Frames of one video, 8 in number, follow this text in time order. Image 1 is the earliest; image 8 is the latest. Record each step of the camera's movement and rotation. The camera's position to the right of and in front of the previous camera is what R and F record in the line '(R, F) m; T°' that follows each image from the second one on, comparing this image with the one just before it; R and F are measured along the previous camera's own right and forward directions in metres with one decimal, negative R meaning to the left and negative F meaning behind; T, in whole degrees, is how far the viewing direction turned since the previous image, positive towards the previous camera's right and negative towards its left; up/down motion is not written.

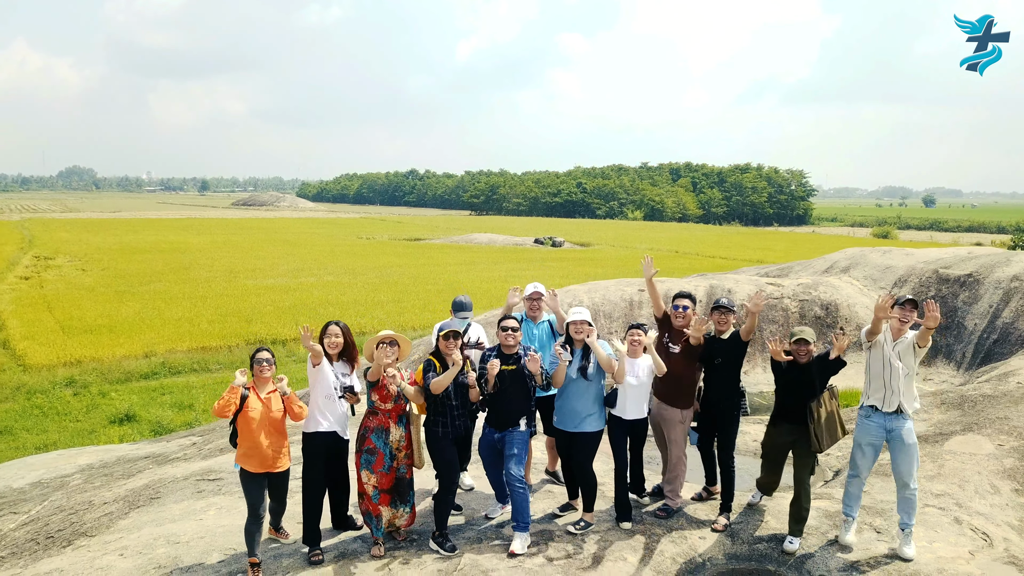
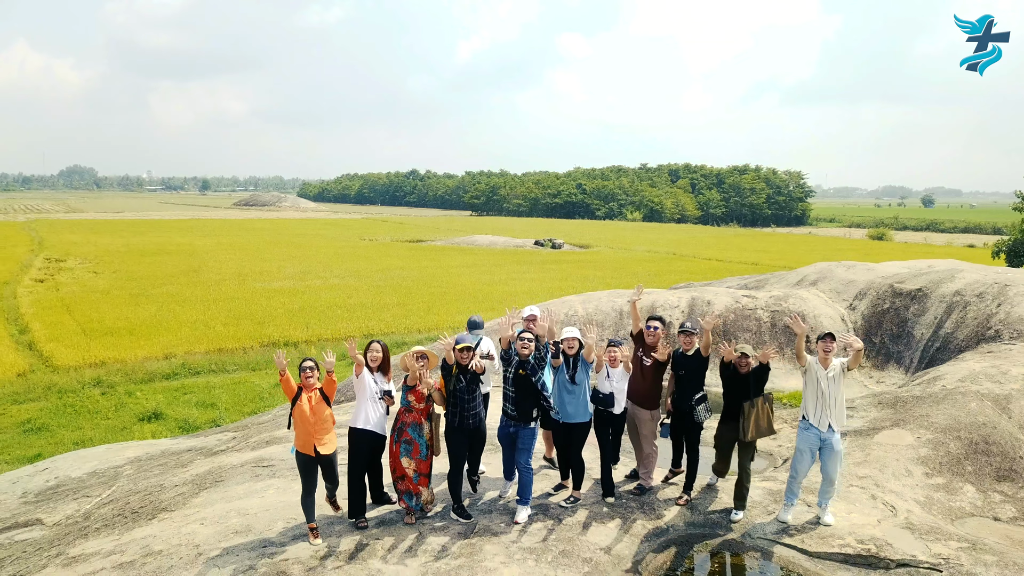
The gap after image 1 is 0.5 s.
(0.0, -0.8) m; 0°
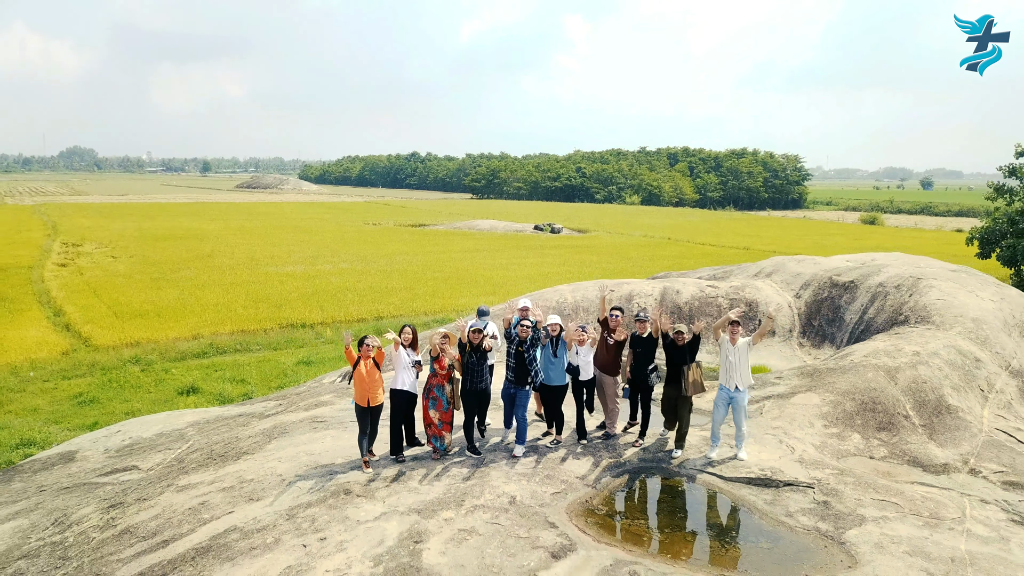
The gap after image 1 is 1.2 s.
(0.0, -1.4) m; 0°
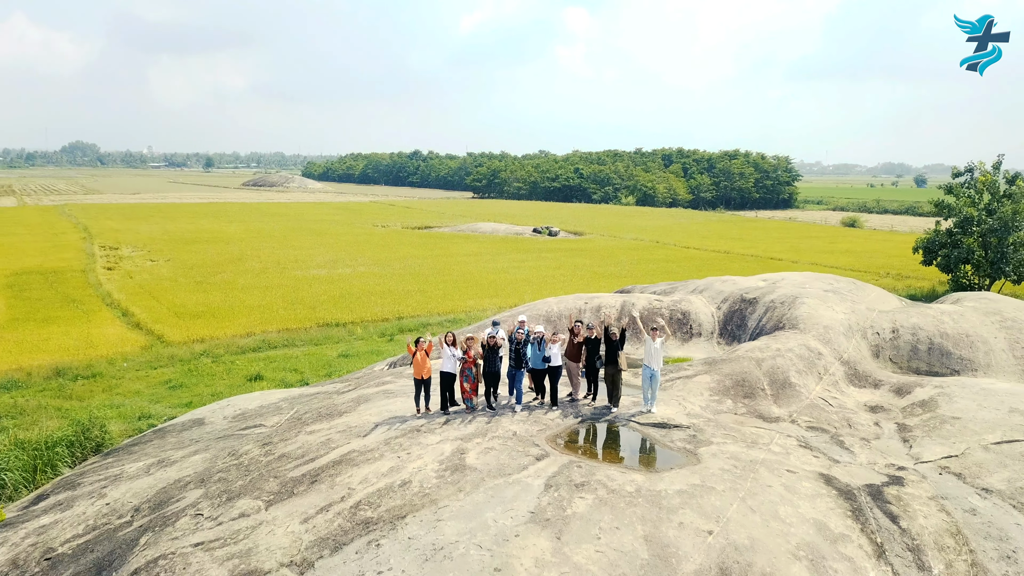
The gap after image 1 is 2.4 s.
(0.0, -3.6) m; 0°
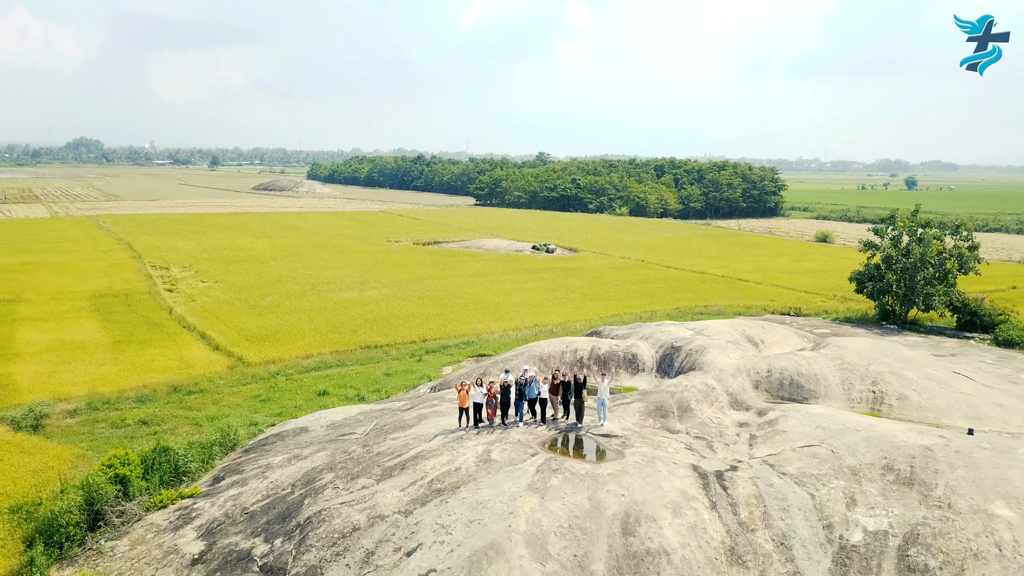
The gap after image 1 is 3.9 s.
(-0.1, -5.9) m; 0°
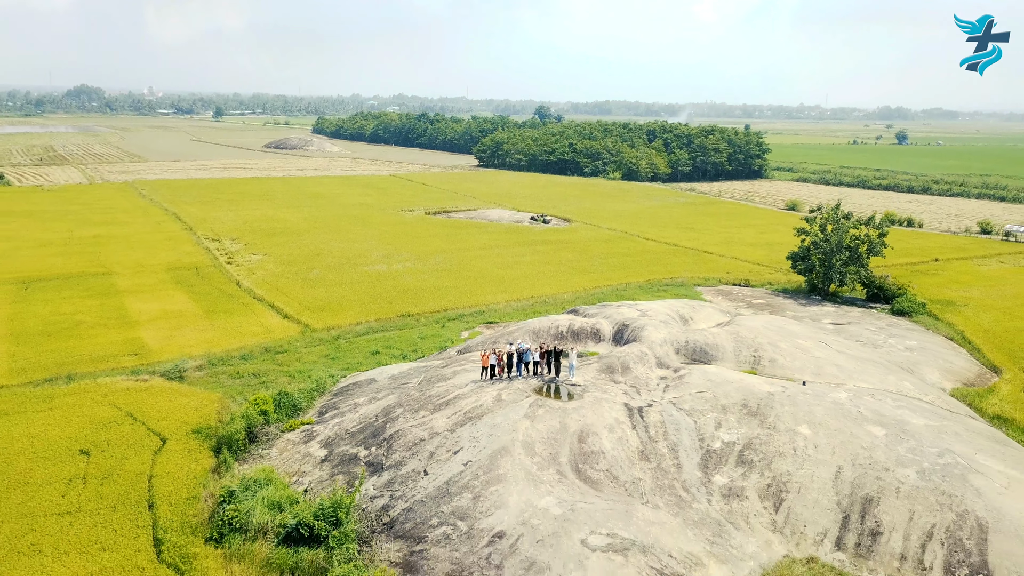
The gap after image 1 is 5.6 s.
(-0.1, -8.3) m; 0°
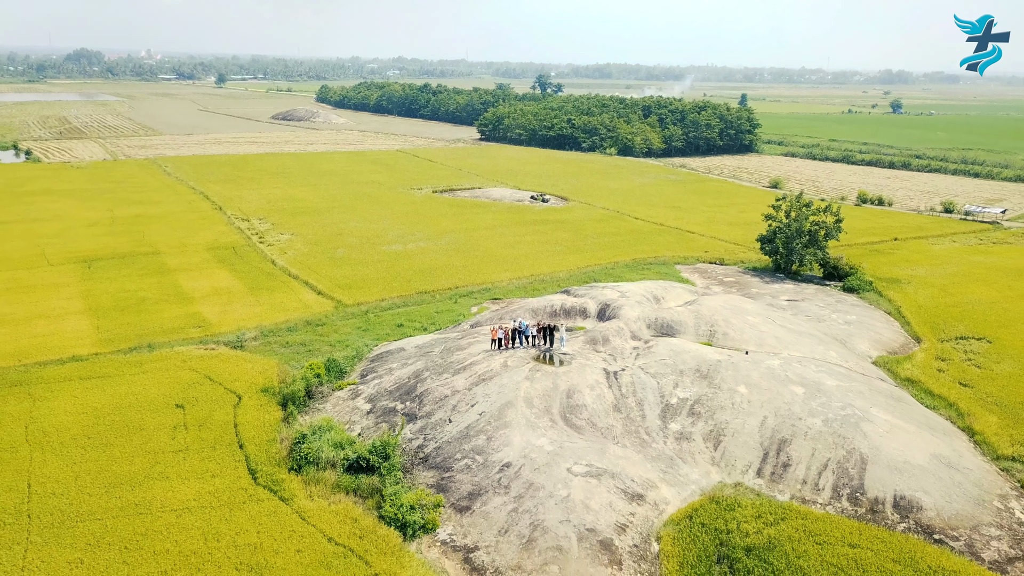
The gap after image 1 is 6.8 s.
(-0.1, -5.9) m; 0°
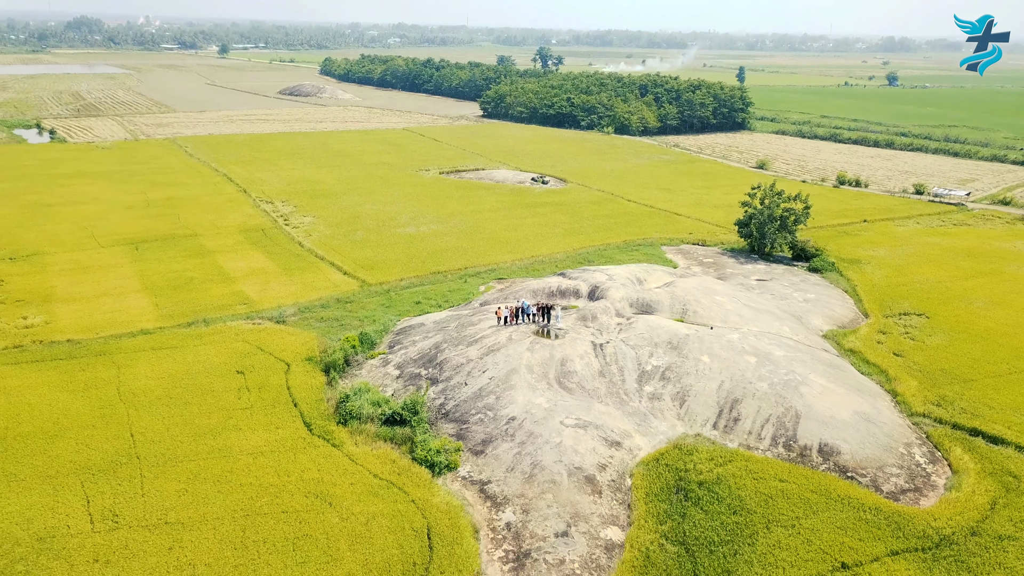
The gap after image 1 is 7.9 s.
(-0.1, -5.7) m; 0°
